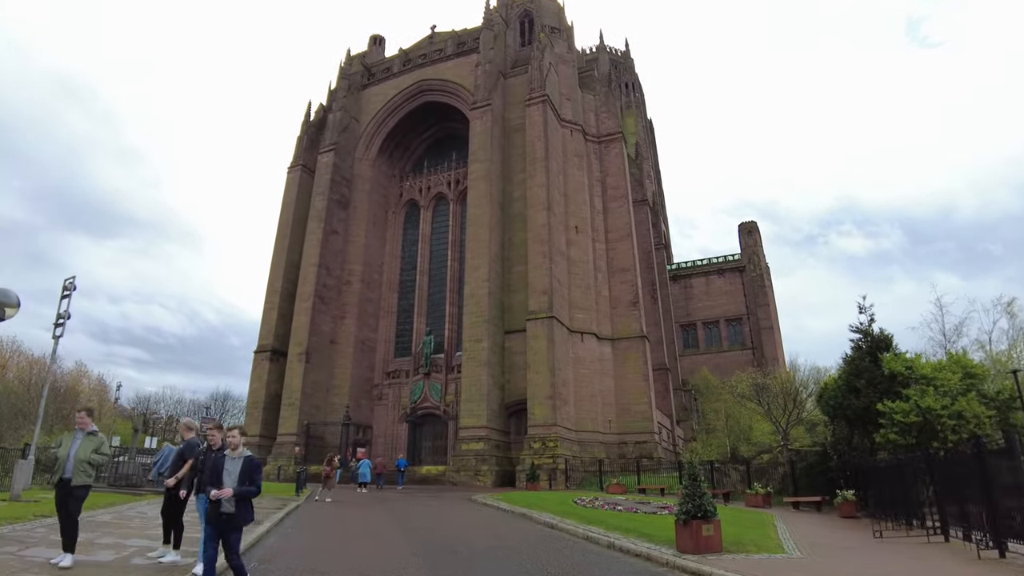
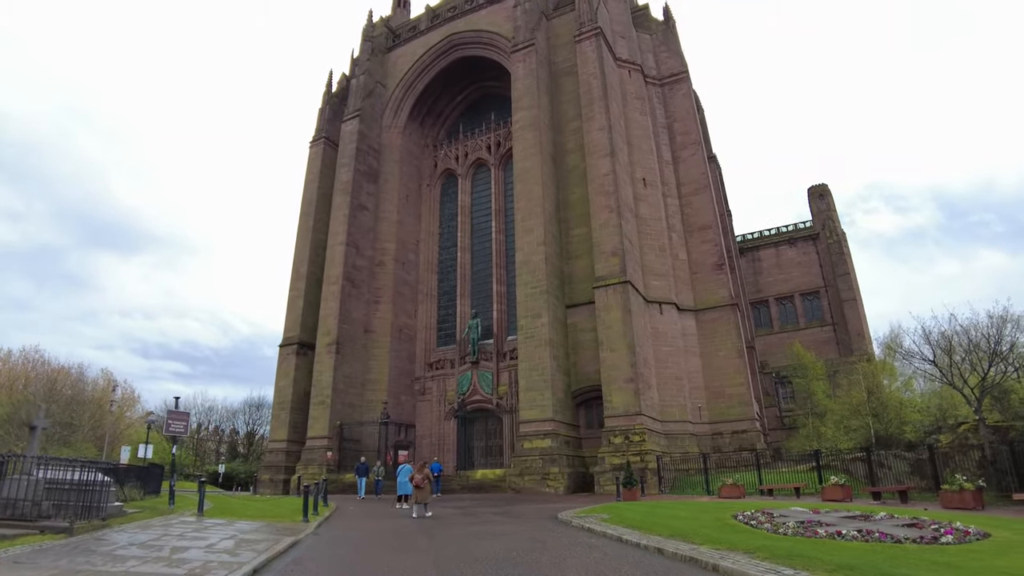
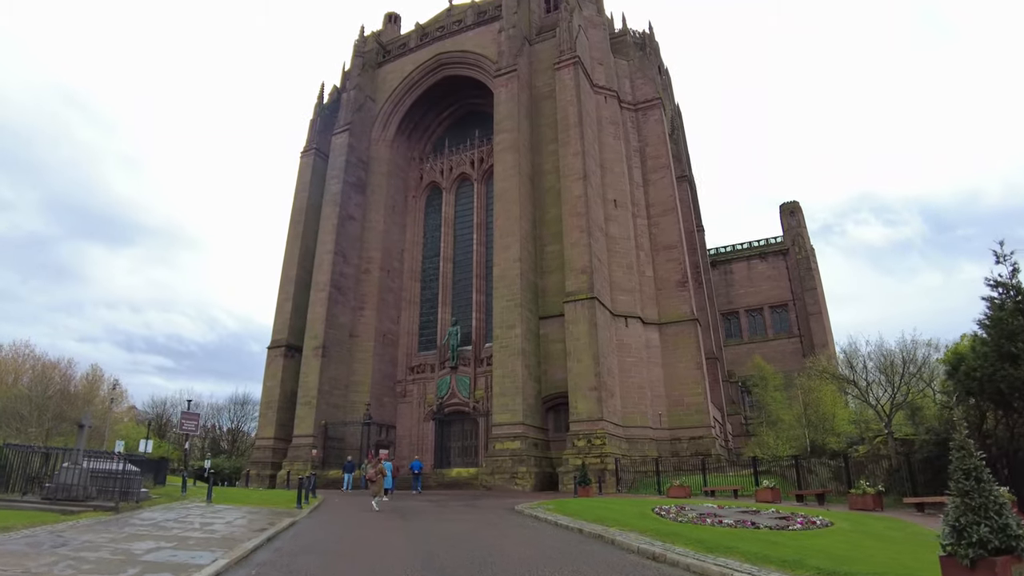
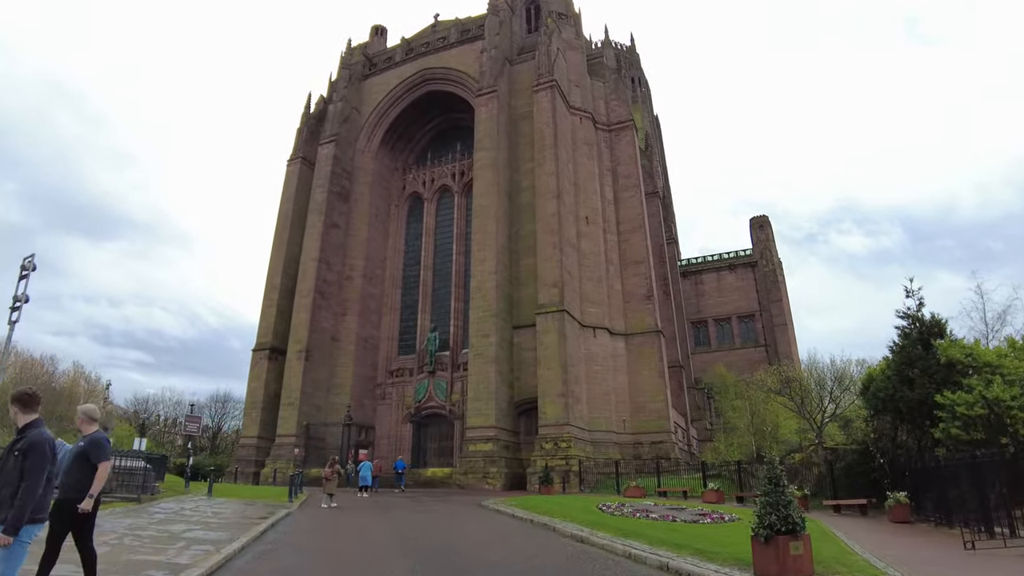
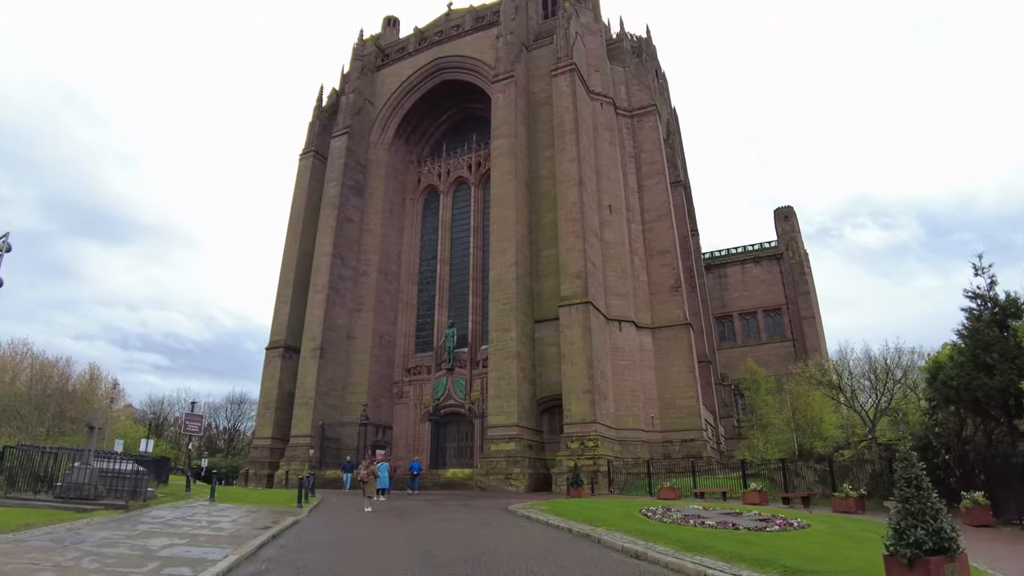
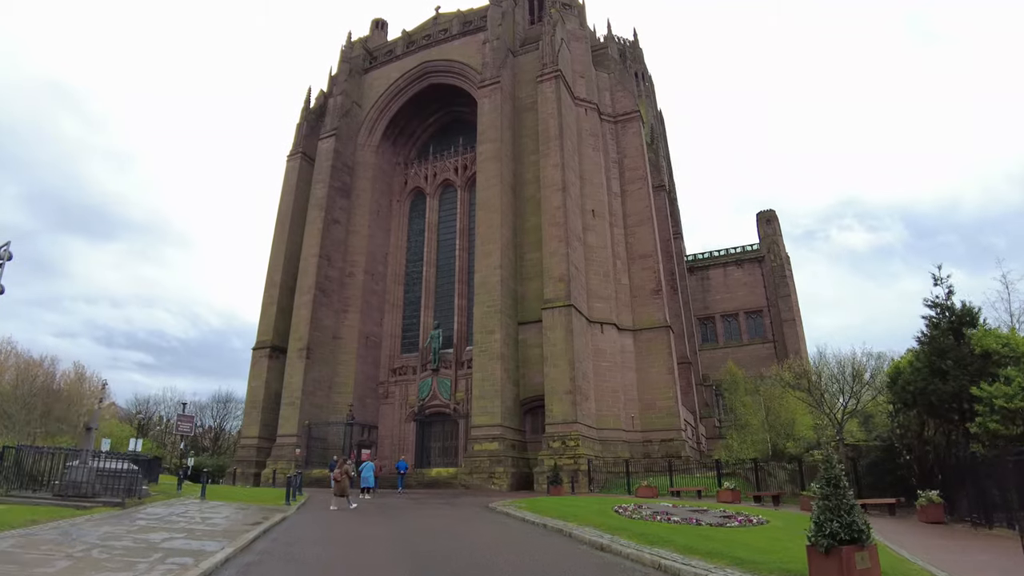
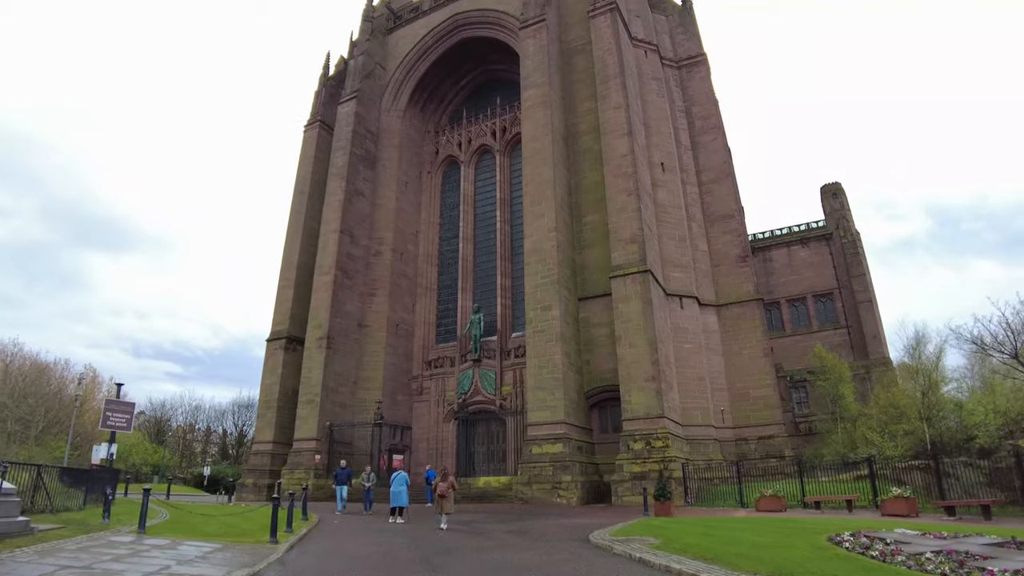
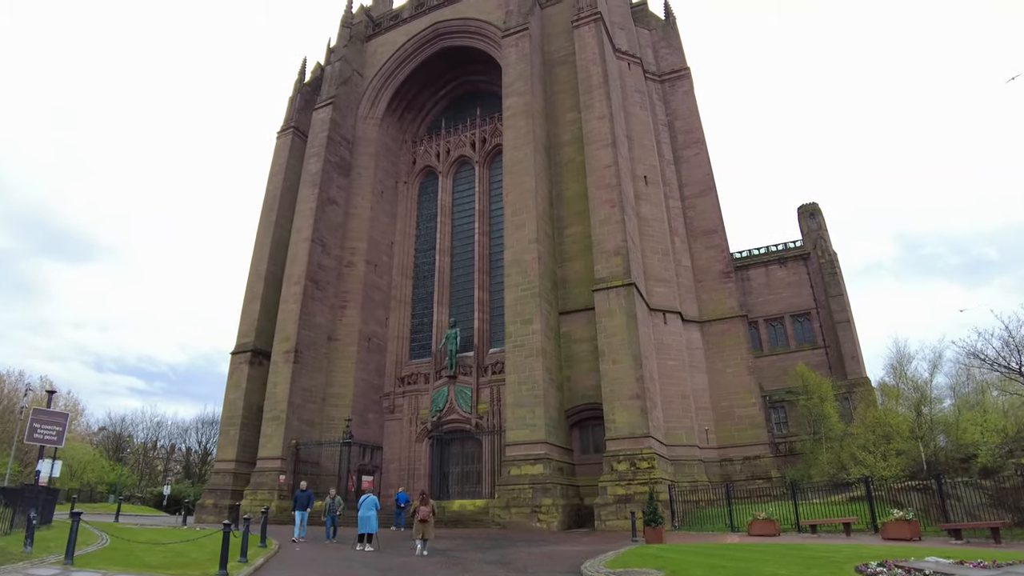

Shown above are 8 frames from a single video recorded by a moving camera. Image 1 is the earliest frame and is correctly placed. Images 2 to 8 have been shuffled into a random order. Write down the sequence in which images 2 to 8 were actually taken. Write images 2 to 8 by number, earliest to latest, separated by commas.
4, 6, 5, 3, 2, 7, 8
